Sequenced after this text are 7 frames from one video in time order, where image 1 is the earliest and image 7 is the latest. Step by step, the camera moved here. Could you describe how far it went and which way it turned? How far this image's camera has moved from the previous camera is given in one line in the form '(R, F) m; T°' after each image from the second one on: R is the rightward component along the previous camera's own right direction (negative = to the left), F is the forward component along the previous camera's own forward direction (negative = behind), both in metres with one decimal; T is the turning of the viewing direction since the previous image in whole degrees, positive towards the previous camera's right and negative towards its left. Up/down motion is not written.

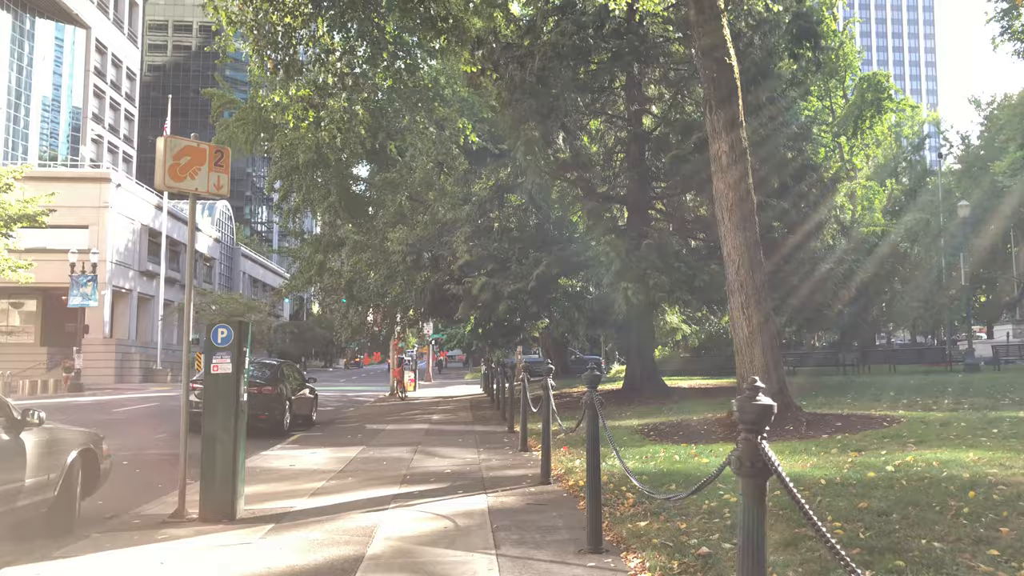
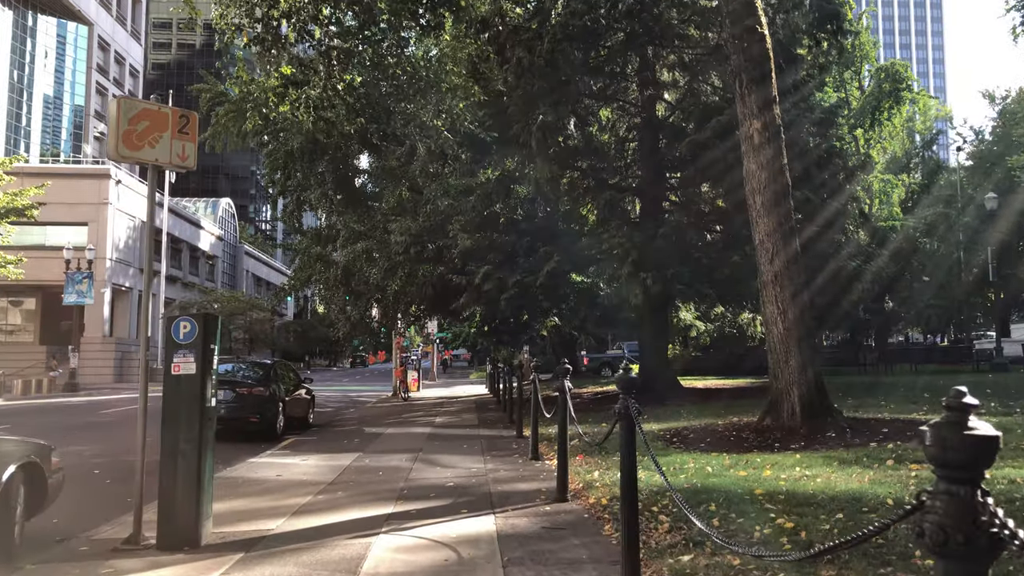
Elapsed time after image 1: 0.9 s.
(-0.1, +0.9) m; 0°
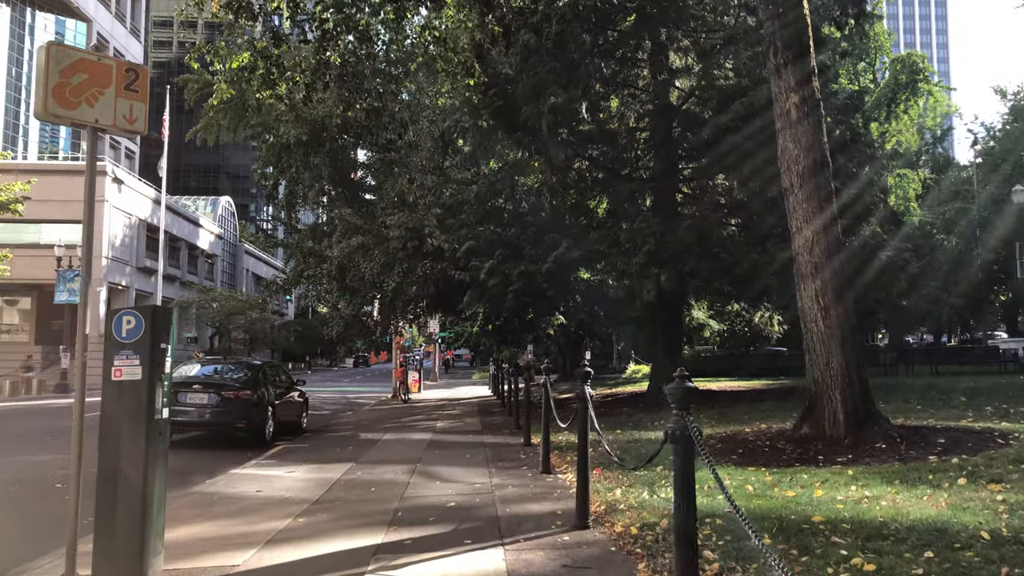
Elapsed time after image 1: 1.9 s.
(-0.1, +0.9) m; 0°
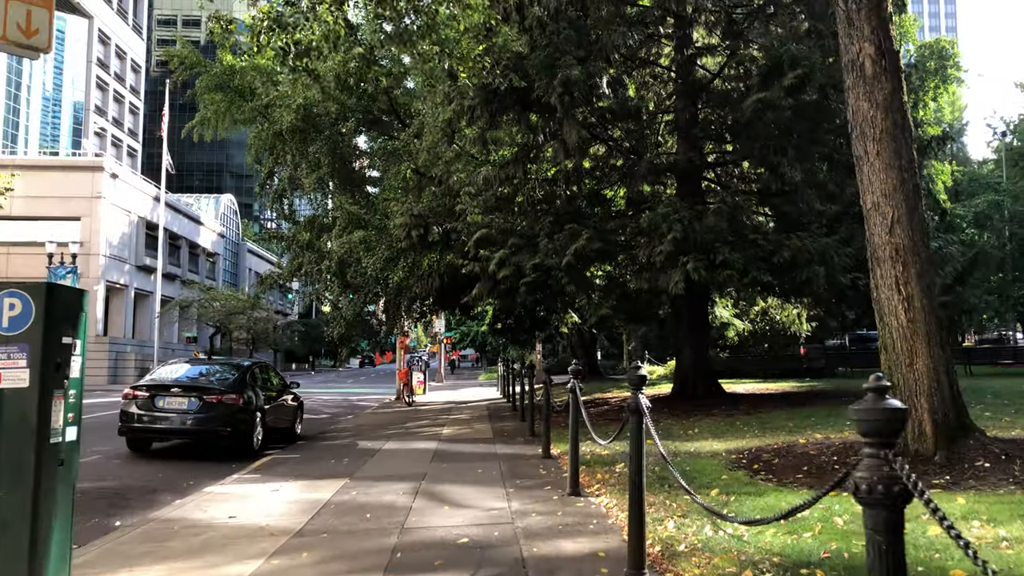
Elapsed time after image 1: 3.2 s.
(-0.1, +1.2) m; 0°
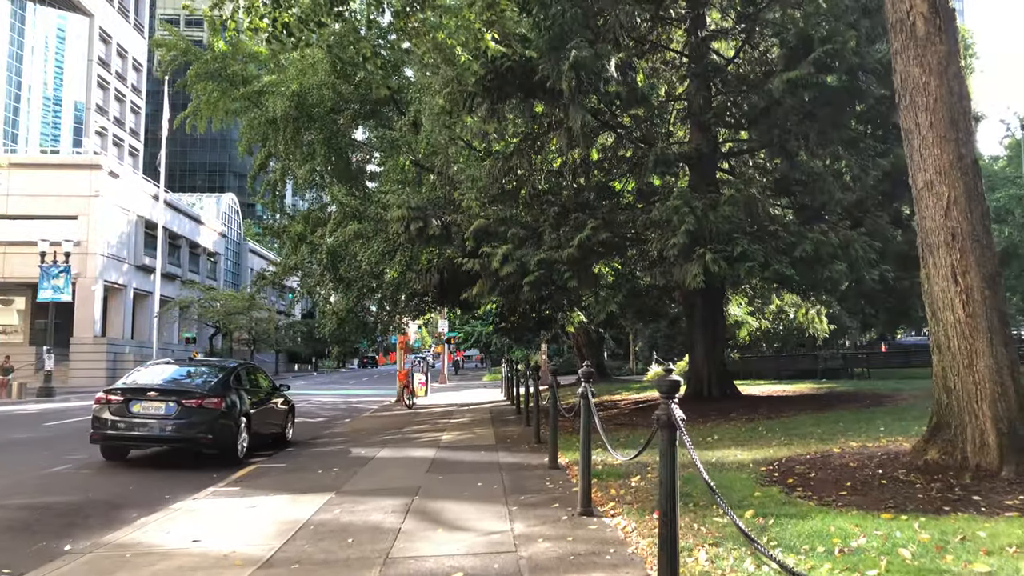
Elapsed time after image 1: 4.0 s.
(0.0, +0.8) m; 0°
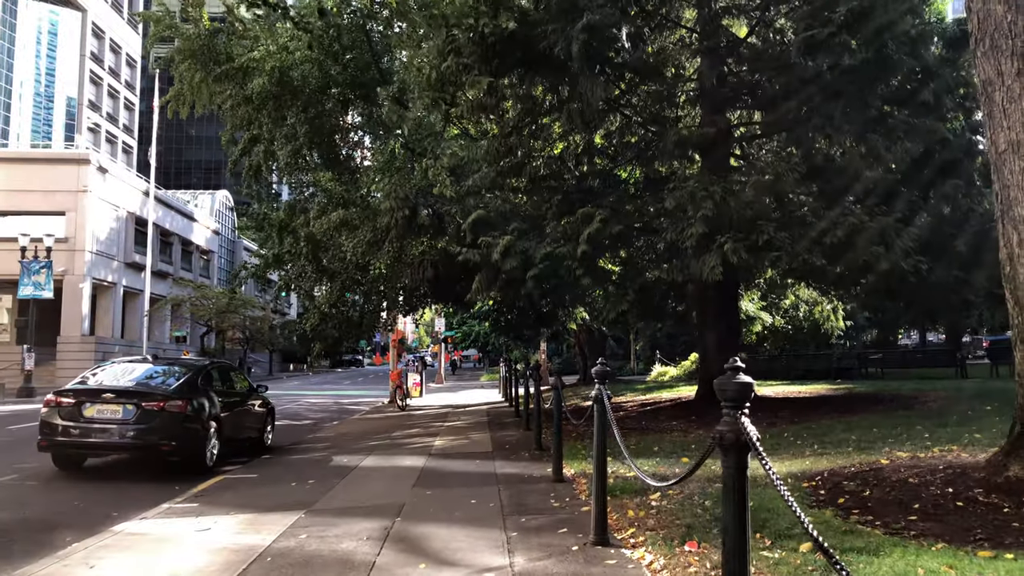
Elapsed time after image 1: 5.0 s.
(0.0, +1.0) m; 0°
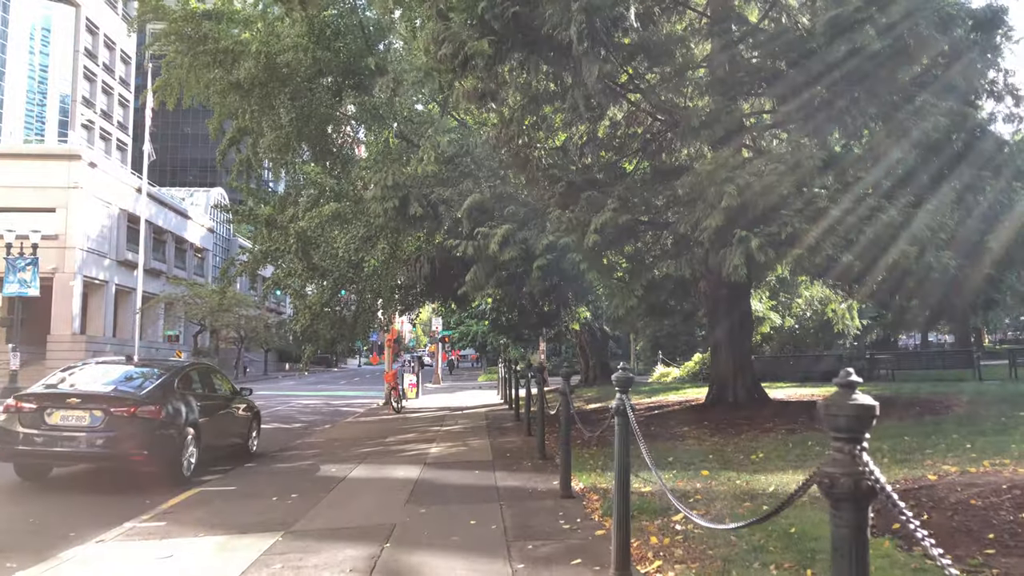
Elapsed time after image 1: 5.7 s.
(-0.1, +0.7) m; 0°
